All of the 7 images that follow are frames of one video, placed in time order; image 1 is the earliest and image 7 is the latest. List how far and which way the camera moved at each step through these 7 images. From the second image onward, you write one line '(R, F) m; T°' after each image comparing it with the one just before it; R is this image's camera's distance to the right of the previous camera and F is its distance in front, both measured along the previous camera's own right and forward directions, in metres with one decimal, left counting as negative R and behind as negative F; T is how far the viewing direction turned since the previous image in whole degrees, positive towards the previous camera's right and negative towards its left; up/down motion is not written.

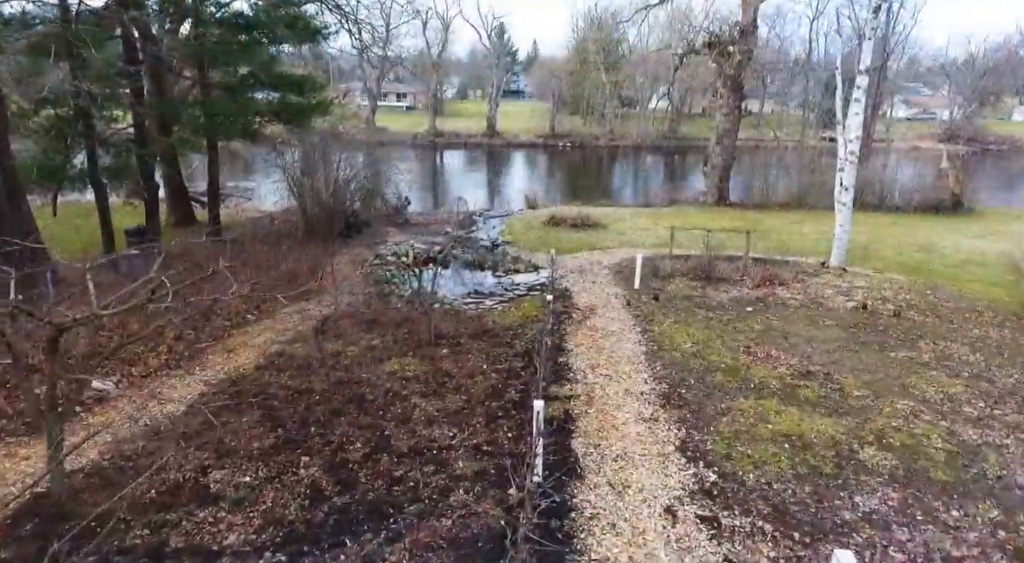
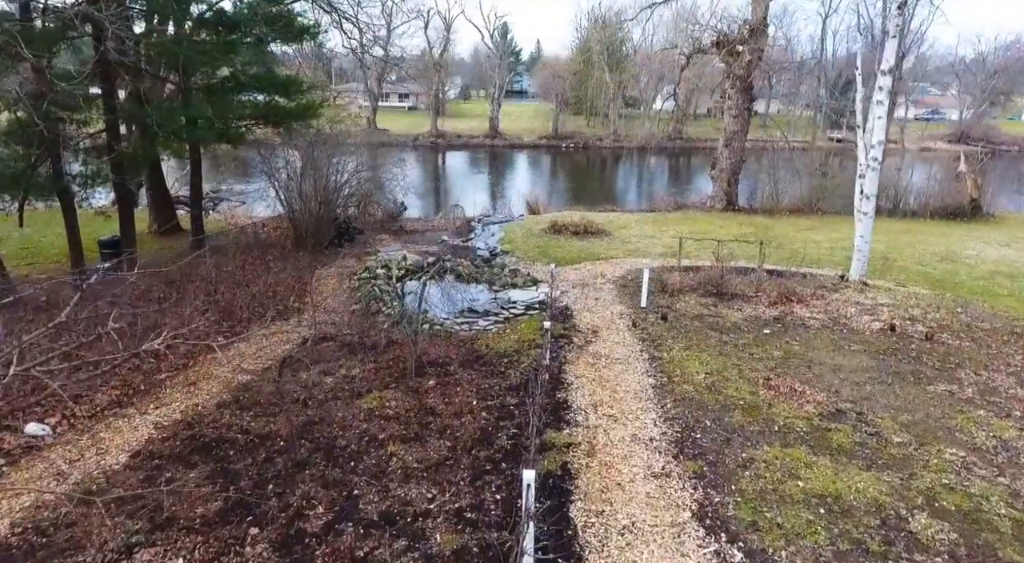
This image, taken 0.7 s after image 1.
(+0.1, +0.6) m; 0°
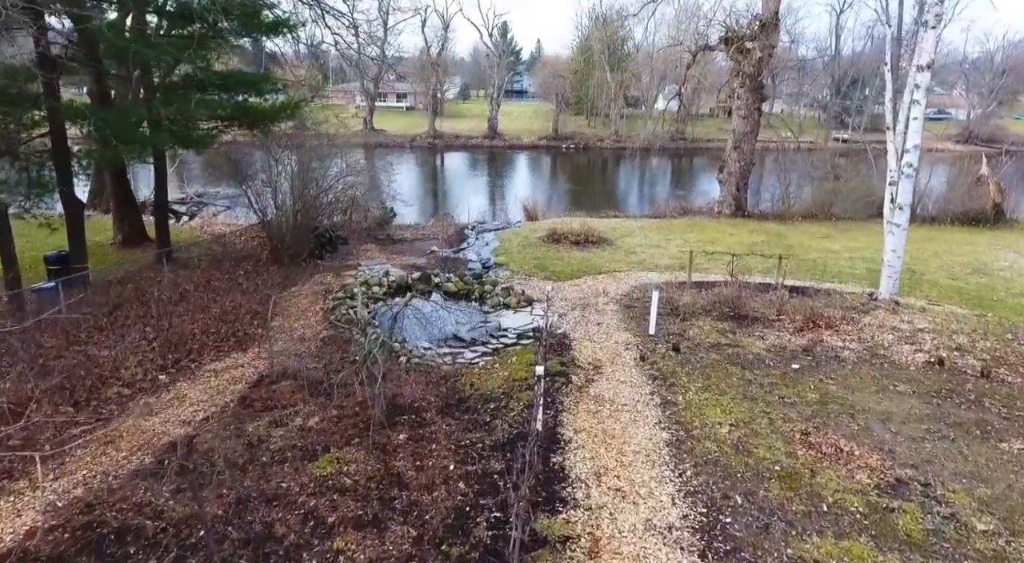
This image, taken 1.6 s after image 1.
(+0.1, +0.9) m; 0°
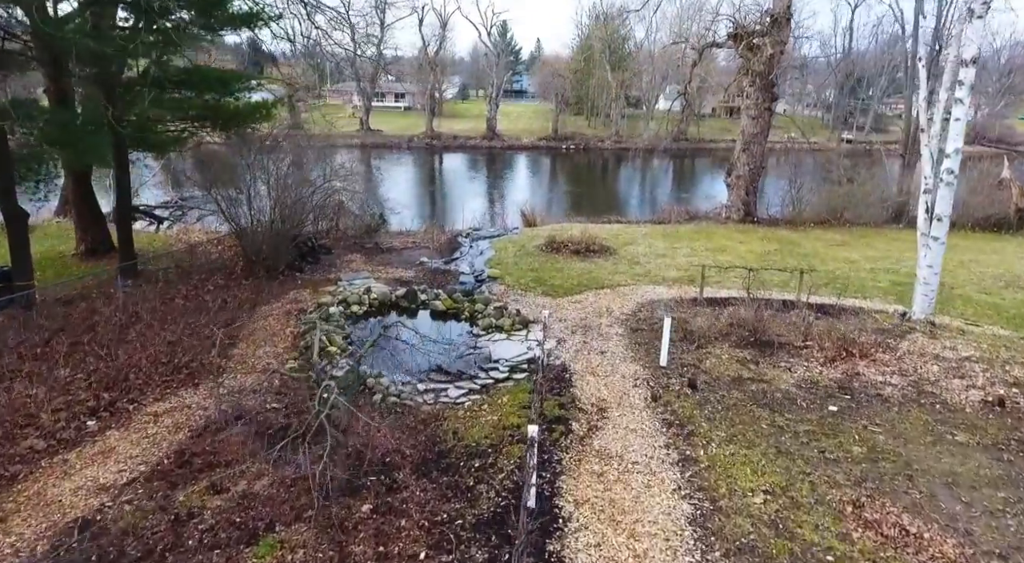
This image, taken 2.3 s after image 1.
(+0.1, +0.8) m; 0°
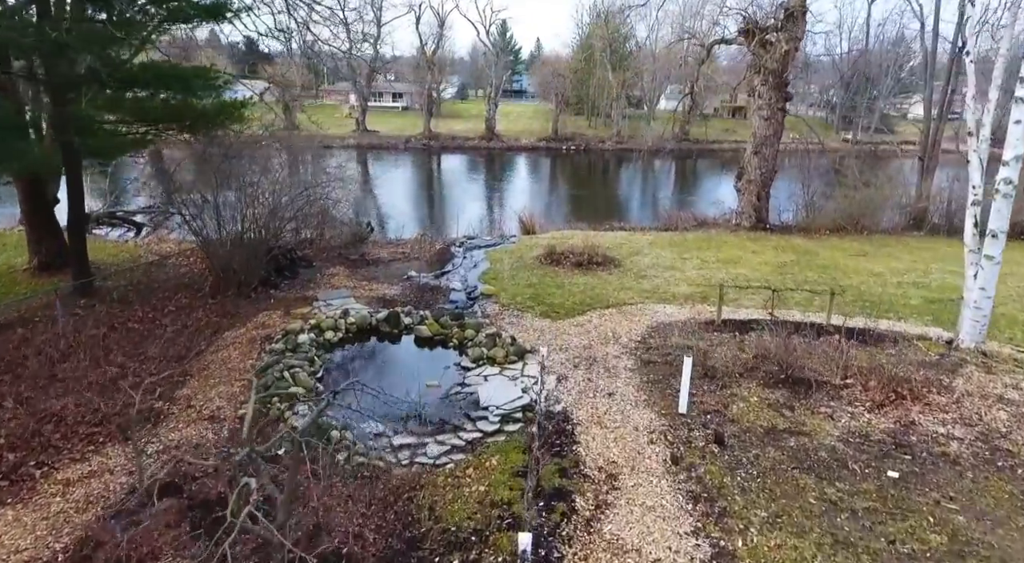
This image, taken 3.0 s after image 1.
(+0.1, +0.9) m; 0°
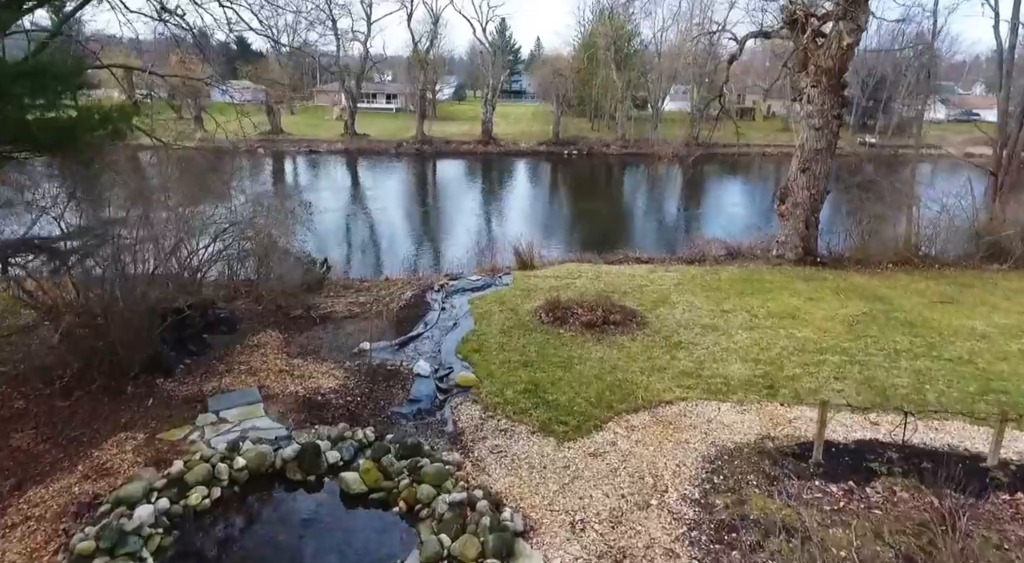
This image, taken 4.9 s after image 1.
(+0.1, +2.6) m; 0°
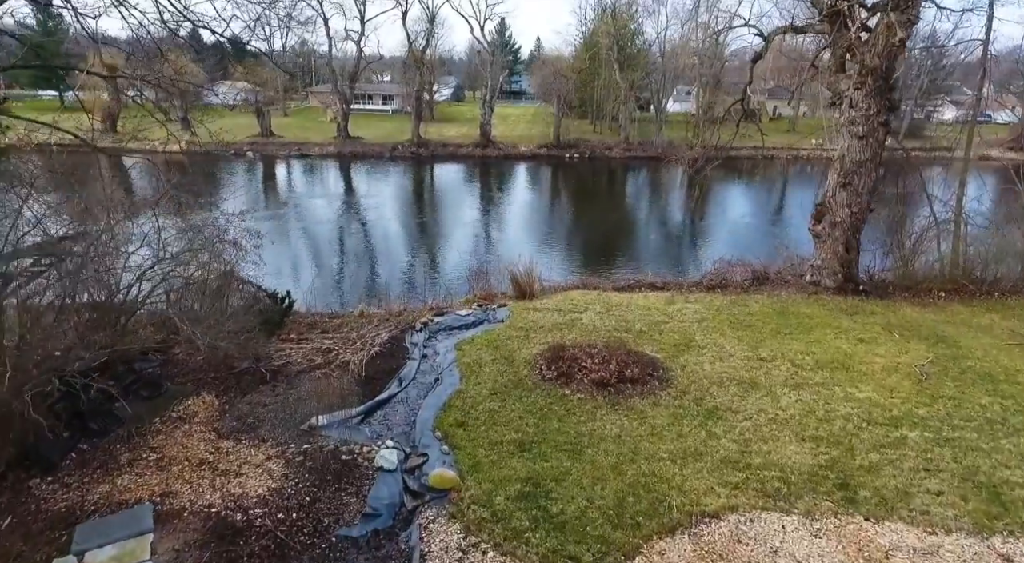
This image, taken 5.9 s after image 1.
(+0.1, +1.5) m; 0°
